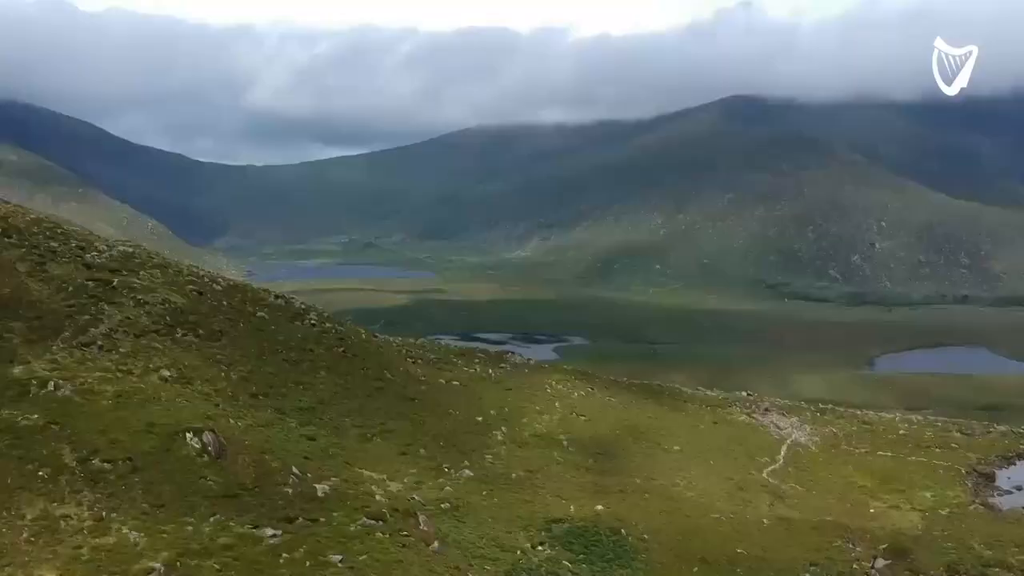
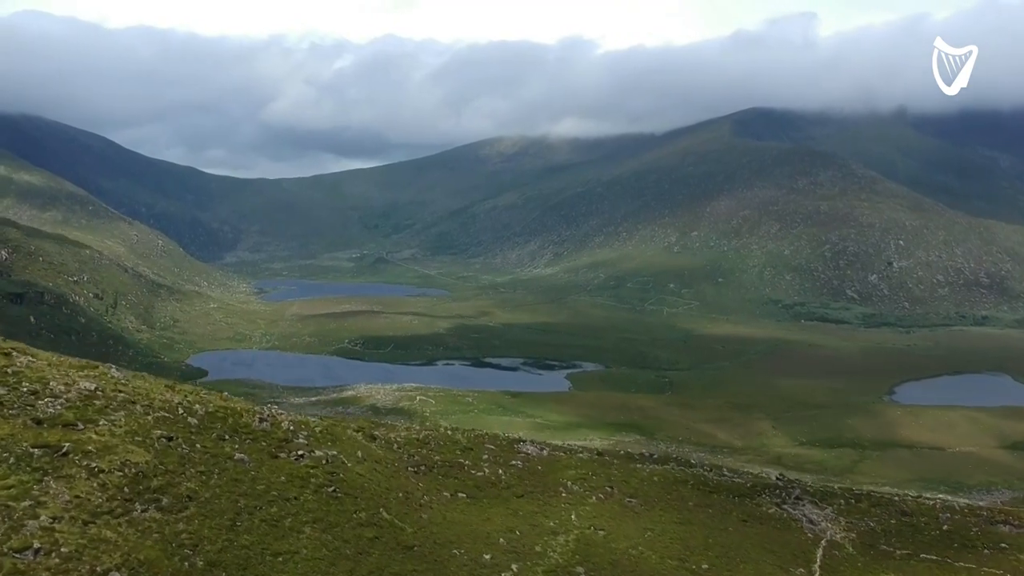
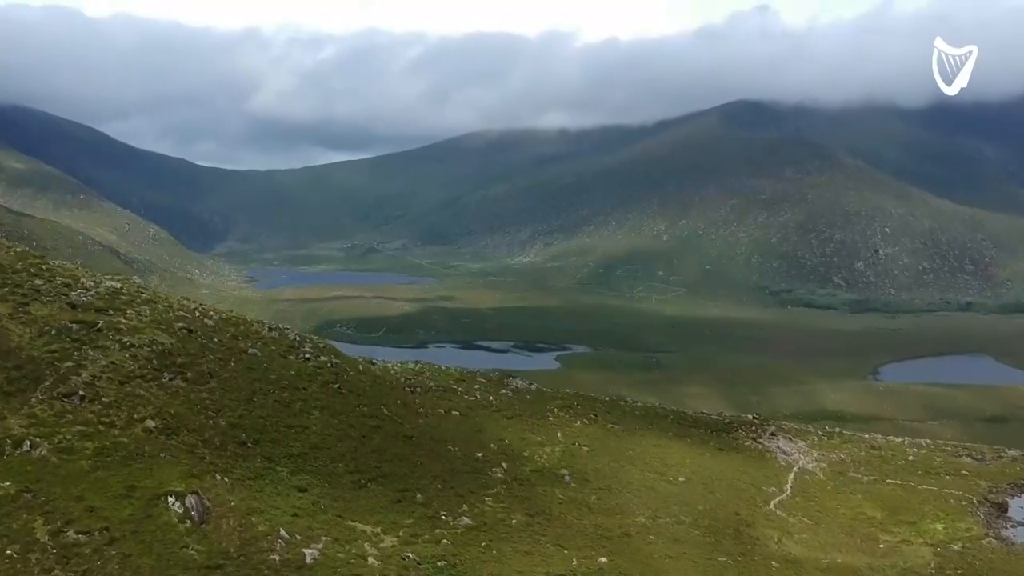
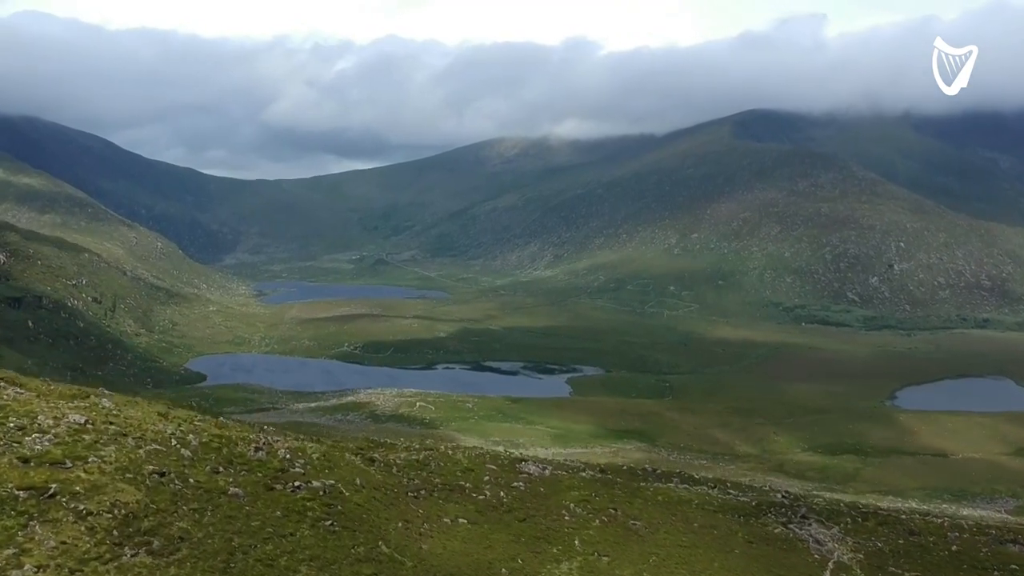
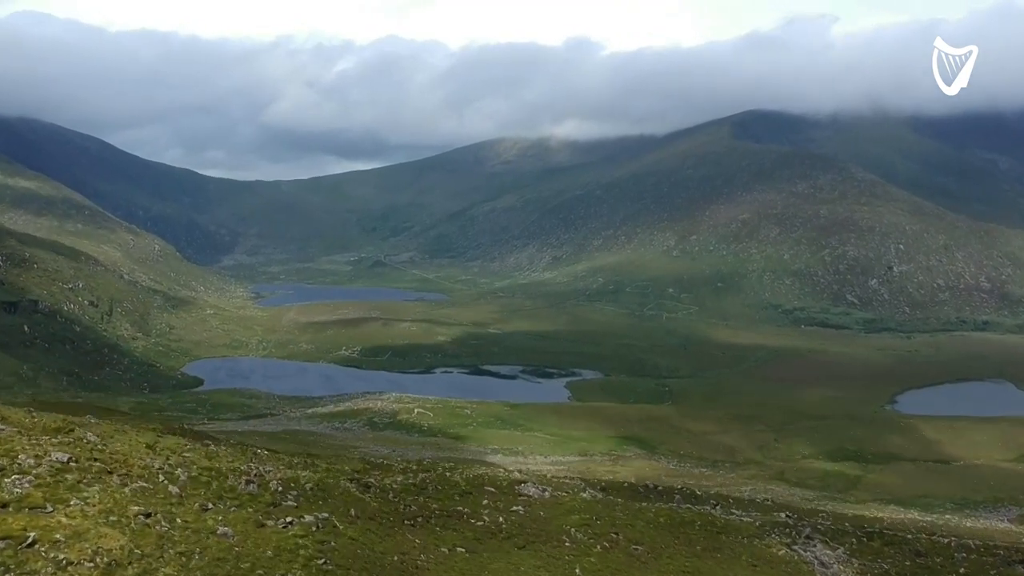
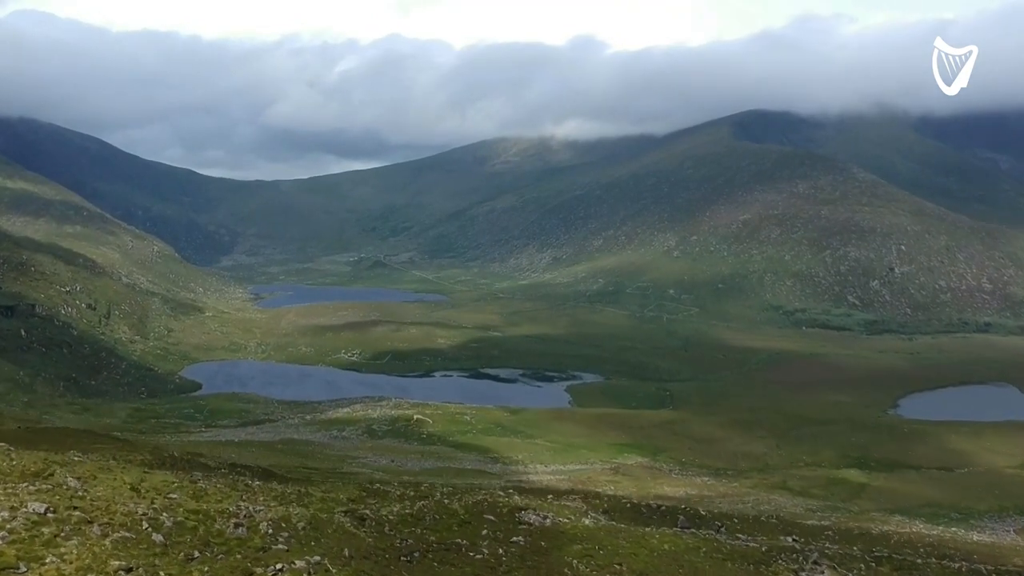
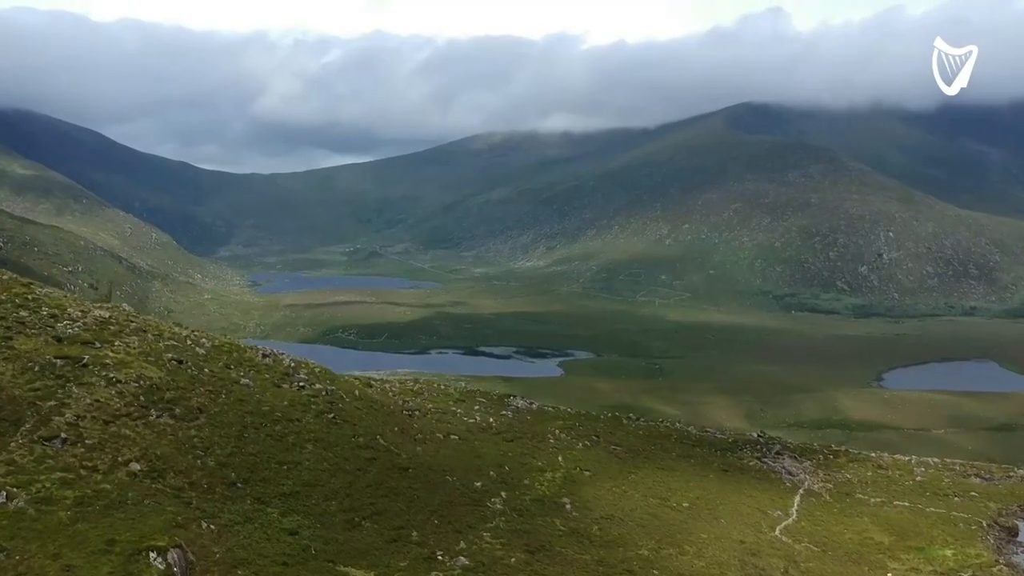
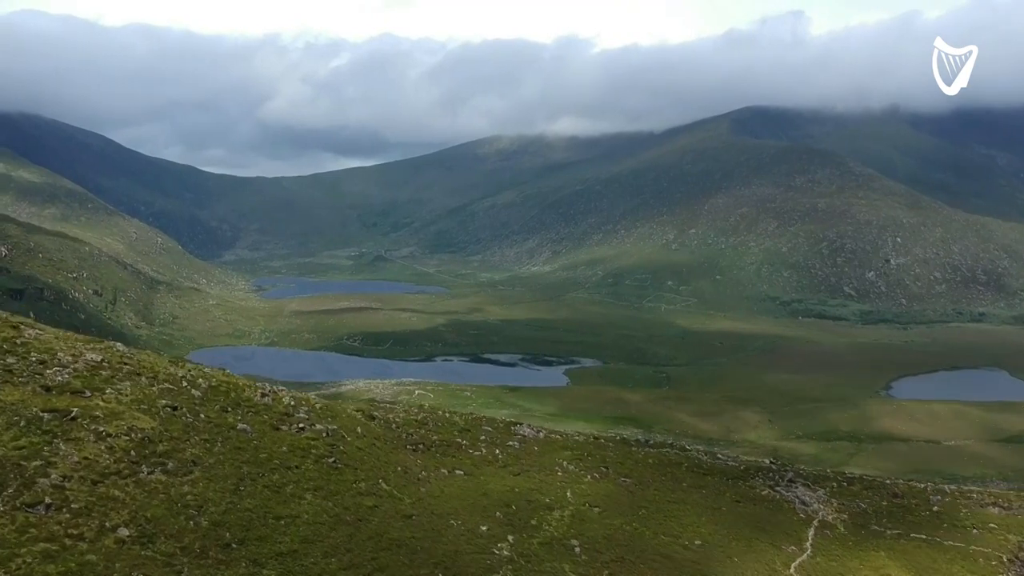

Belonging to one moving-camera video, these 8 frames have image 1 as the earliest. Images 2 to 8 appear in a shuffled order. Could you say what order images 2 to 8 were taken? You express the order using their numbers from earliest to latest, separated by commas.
3, 7, 8, 2, 4, 5, 6
